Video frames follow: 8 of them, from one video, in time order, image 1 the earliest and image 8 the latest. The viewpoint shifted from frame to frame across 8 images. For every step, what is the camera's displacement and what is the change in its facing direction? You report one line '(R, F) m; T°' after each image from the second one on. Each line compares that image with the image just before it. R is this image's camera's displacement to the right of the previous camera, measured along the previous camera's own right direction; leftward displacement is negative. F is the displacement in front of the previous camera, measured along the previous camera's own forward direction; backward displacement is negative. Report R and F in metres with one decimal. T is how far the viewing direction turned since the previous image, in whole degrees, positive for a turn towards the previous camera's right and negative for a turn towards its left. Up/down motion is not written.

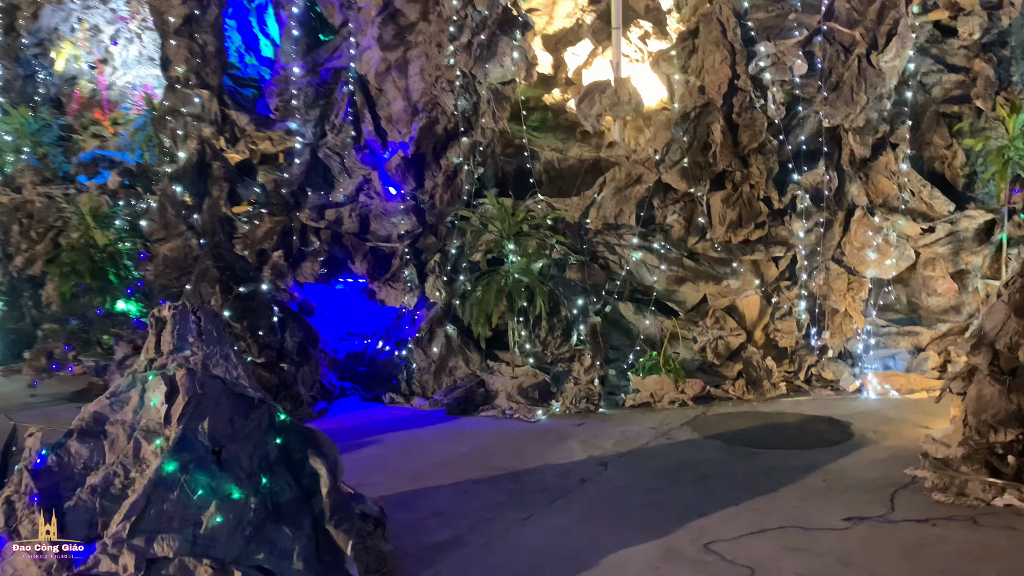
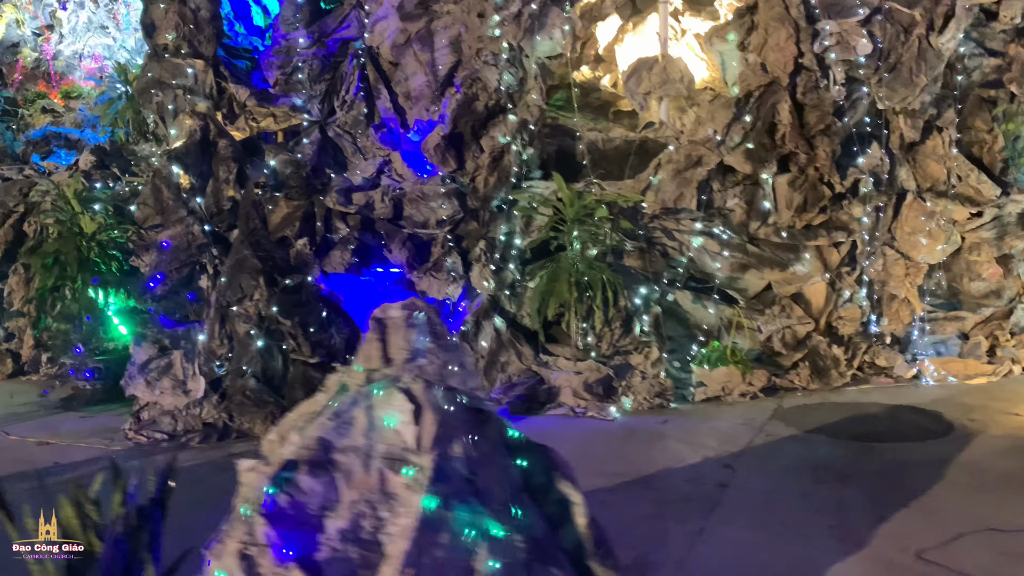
(-1.1, +0.5) m; +7°
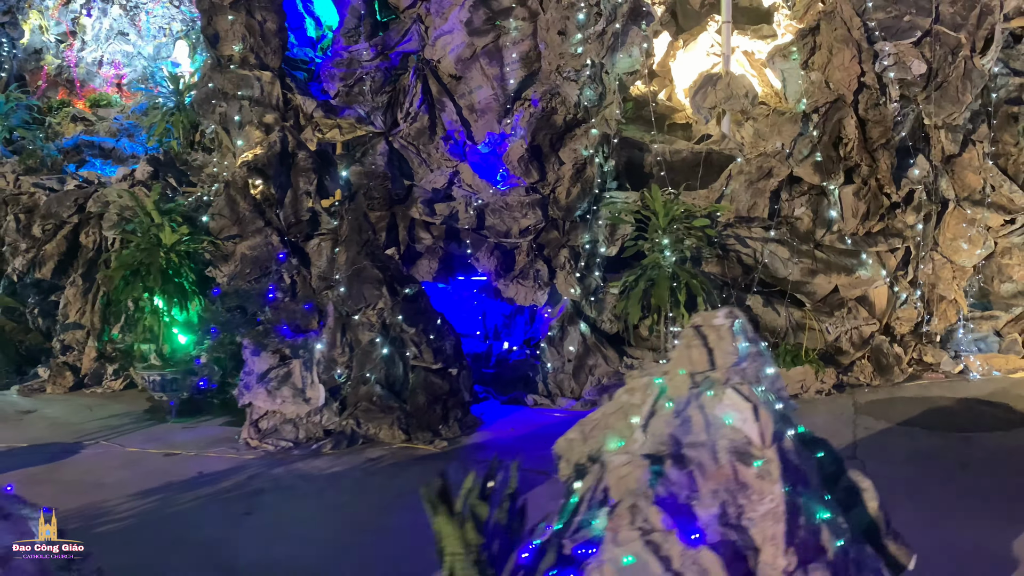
(-1.2, -0.2) m; +5°
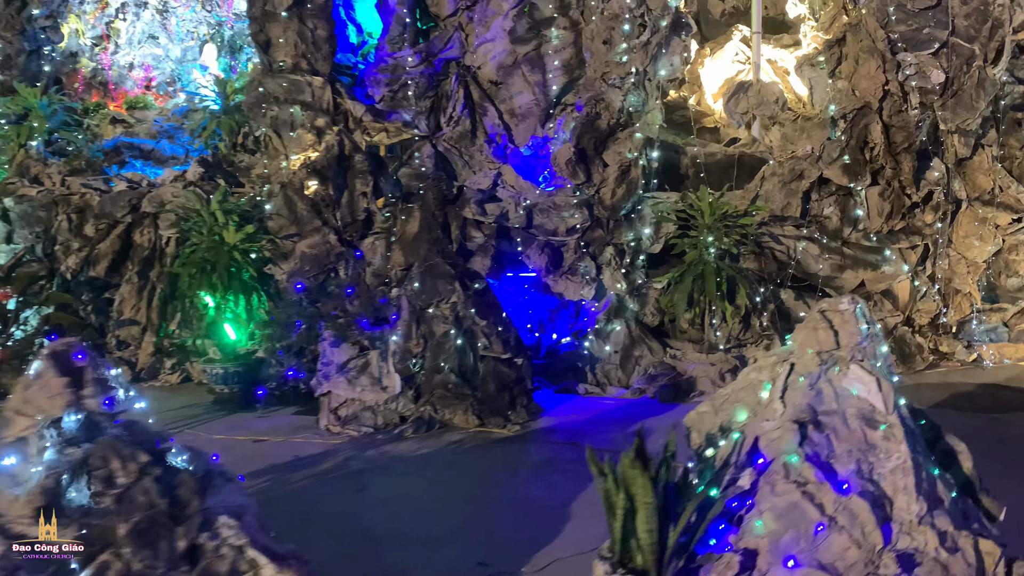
(-0.6, -0.4) m; +2°
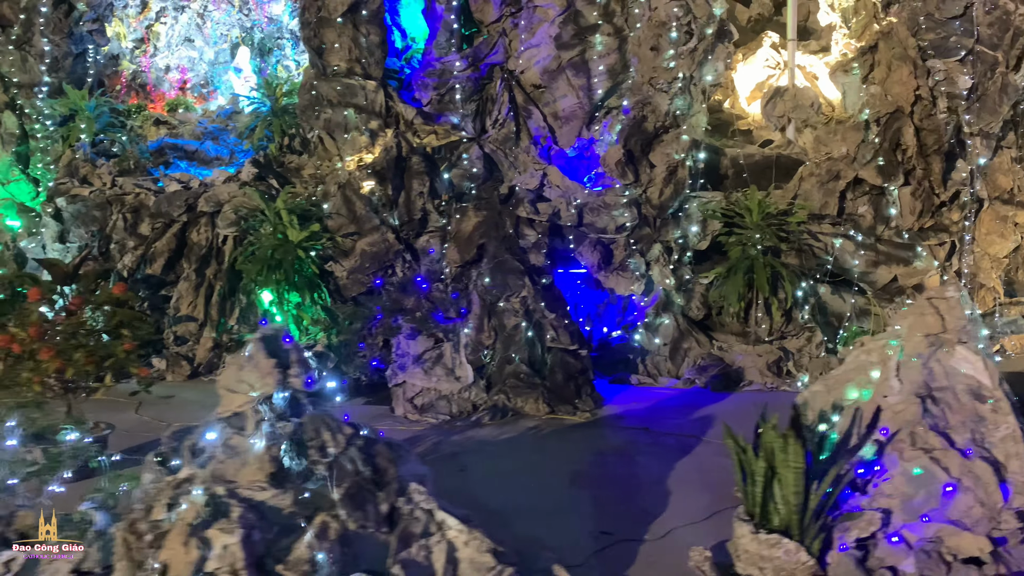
(-0.6, -0.3) m; +1°
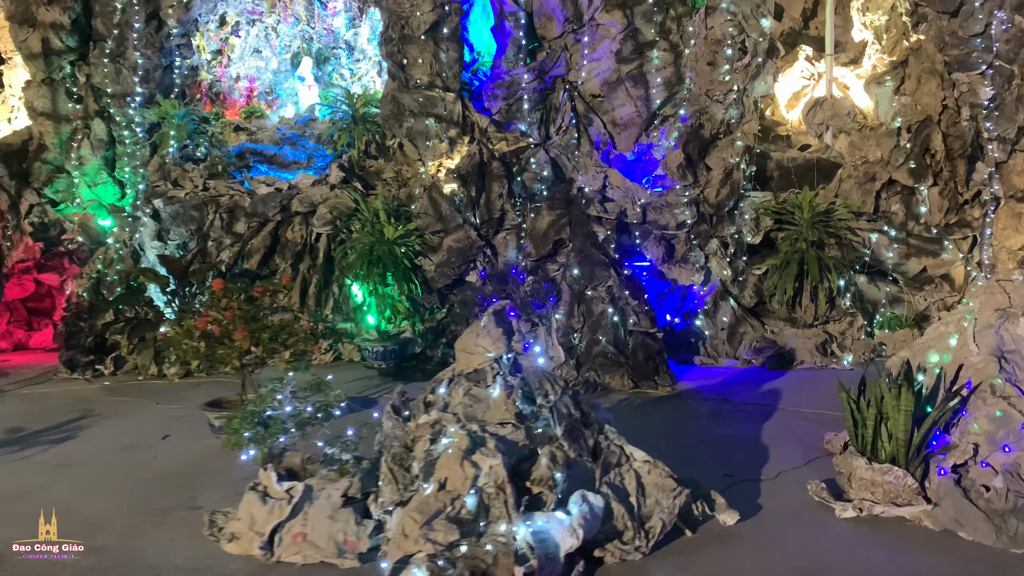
(-0.8, -0.8) m; +1°
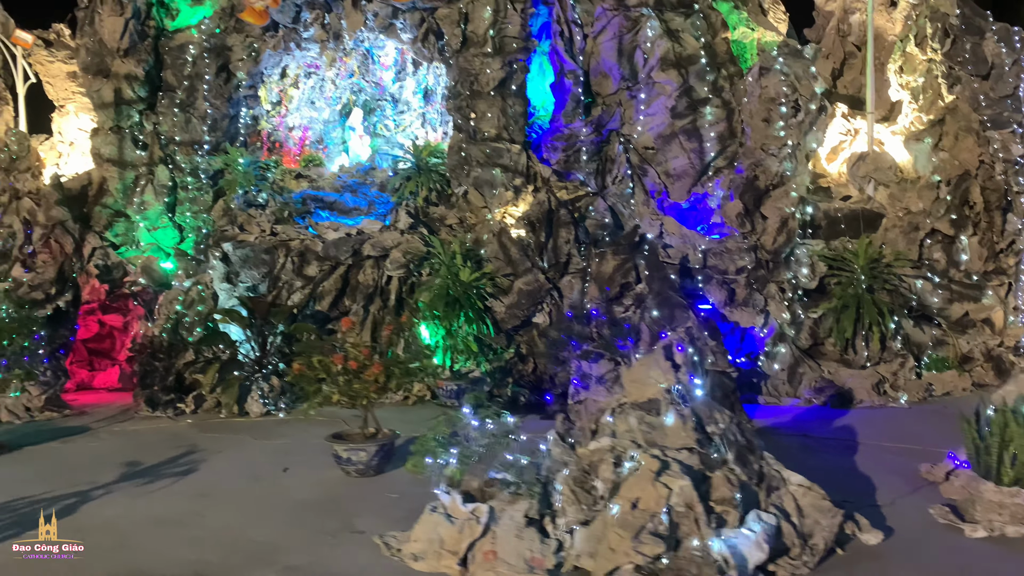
(-0.9, -0.3) m; +2°
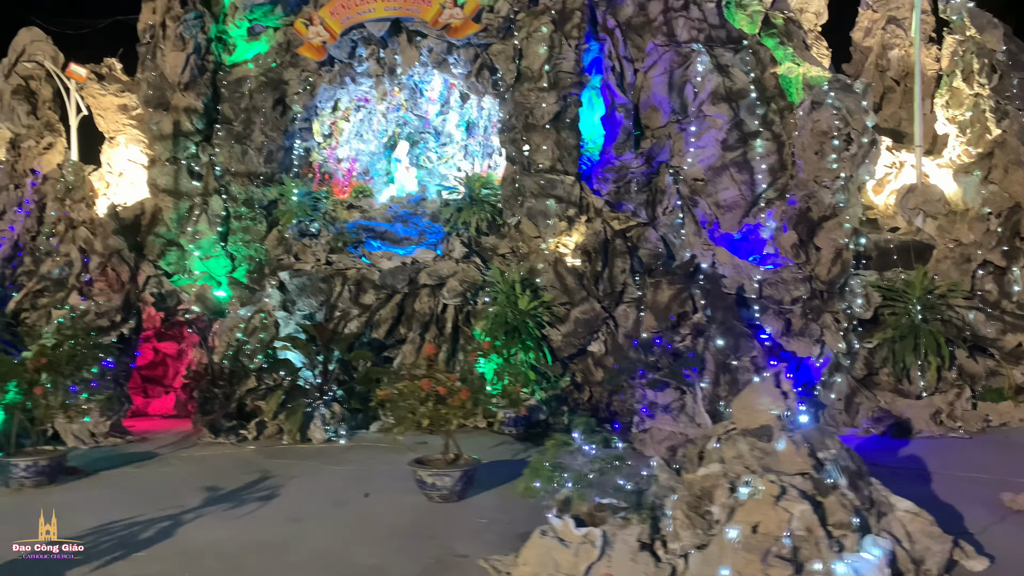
(-0.5, -0.1) m; 0°
